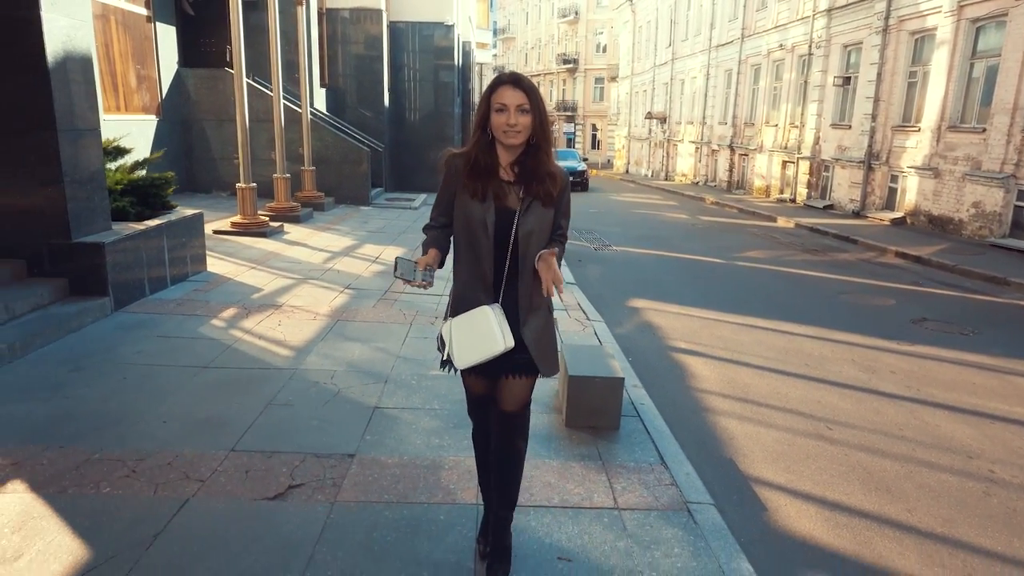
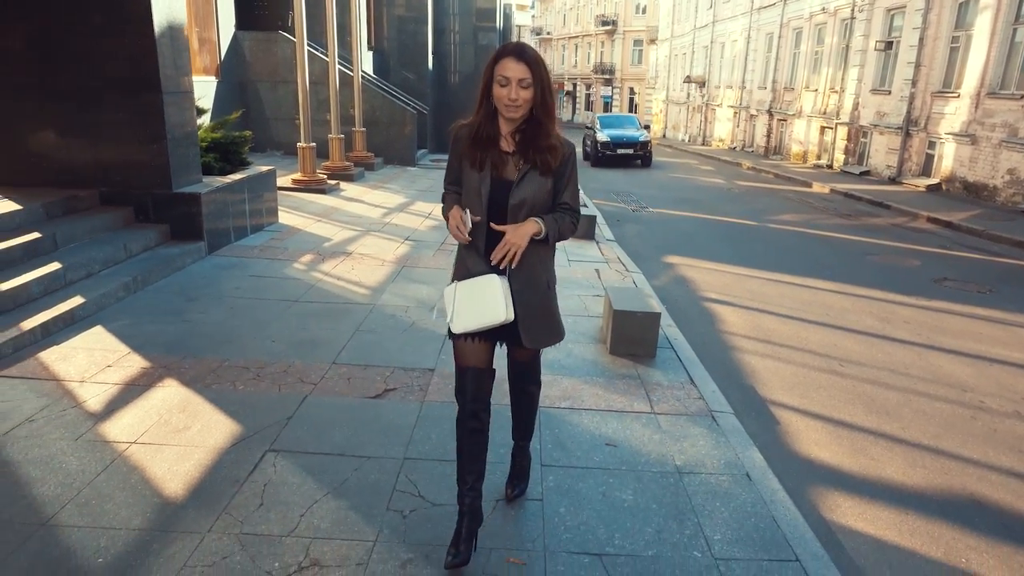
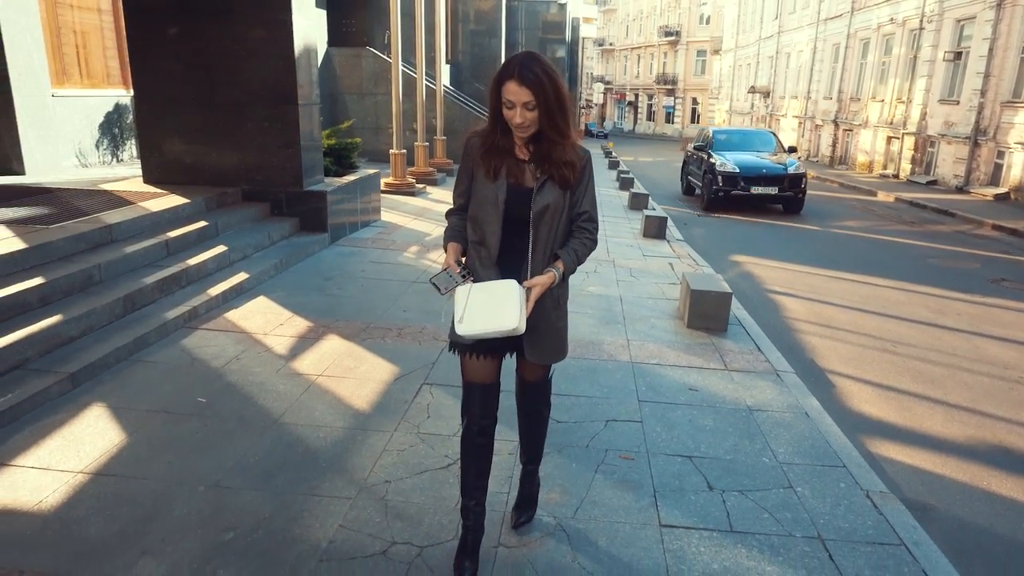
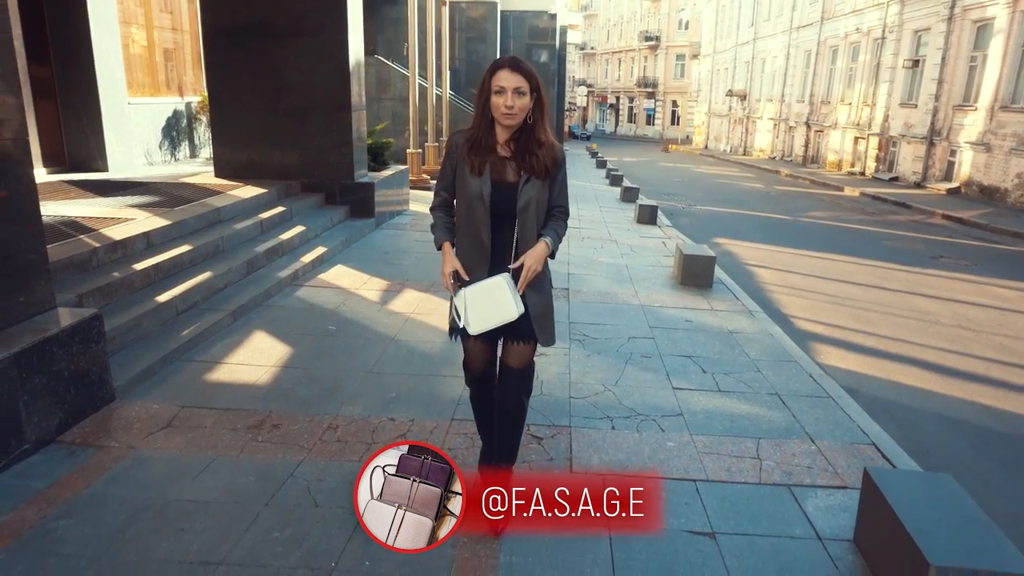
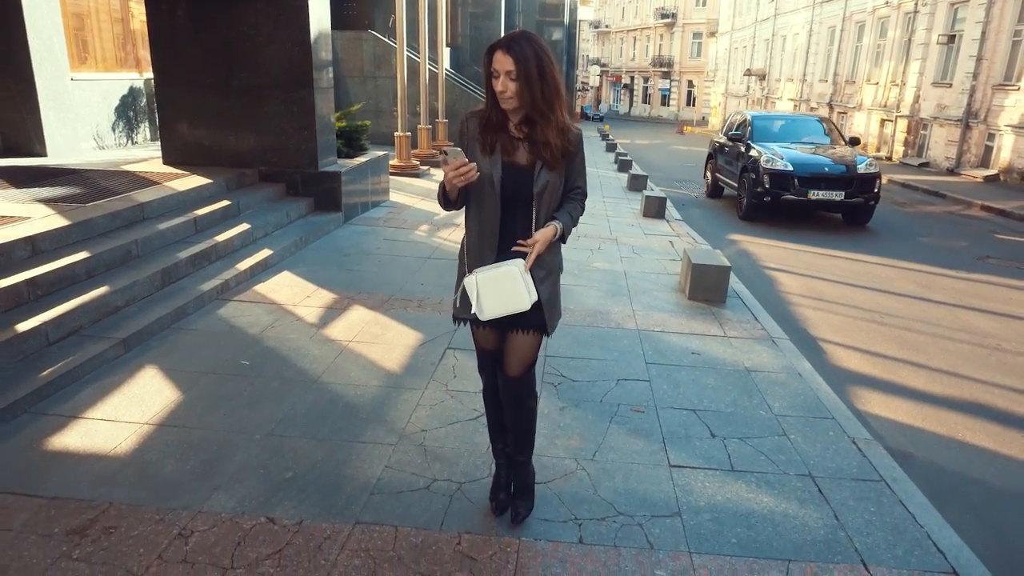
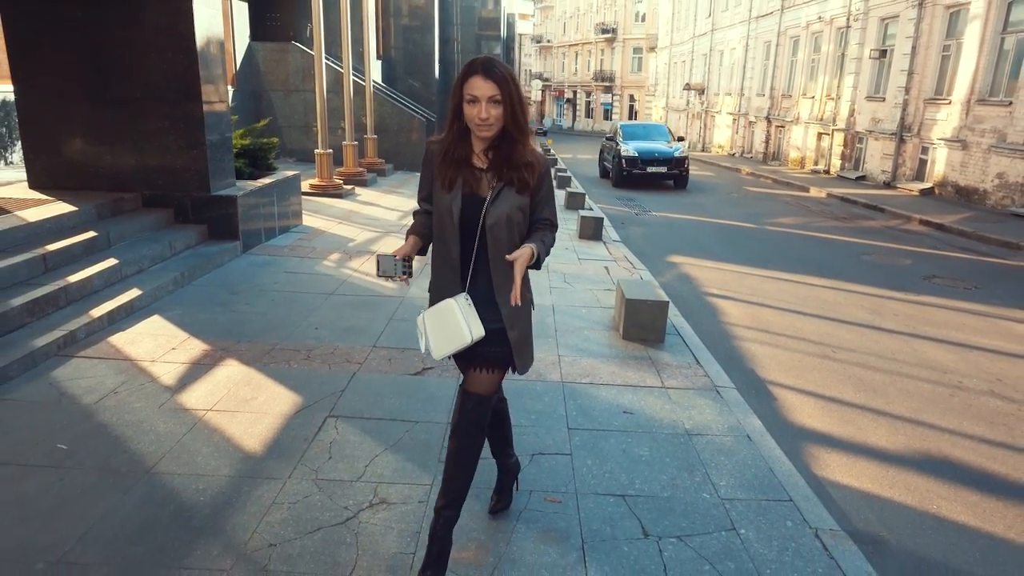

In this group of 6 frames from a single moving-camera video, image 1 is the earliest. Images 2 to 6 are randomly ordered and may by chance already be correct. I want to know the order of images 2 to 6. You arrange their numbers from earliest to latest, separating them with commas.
2, 6, 3, 5, 4
